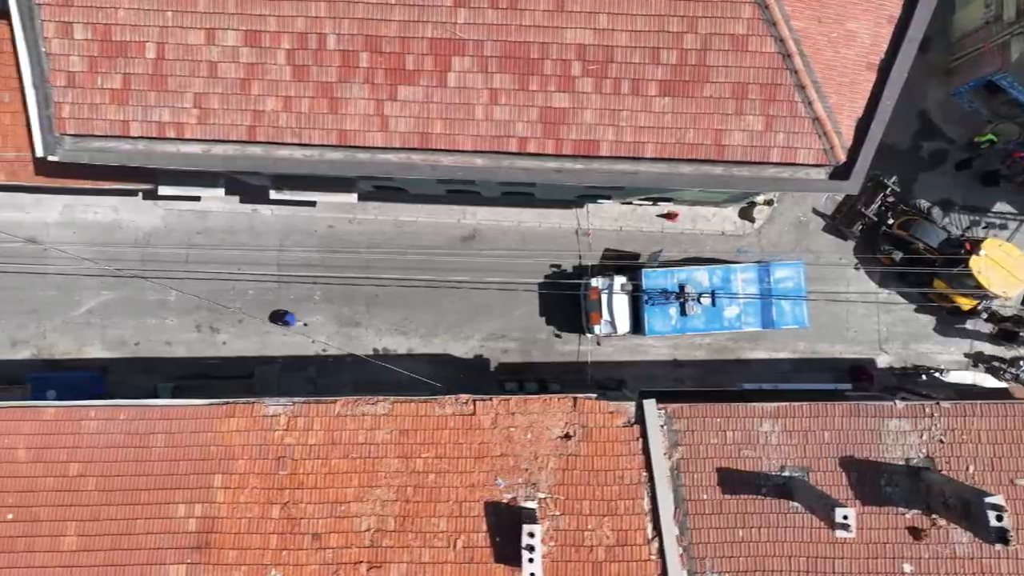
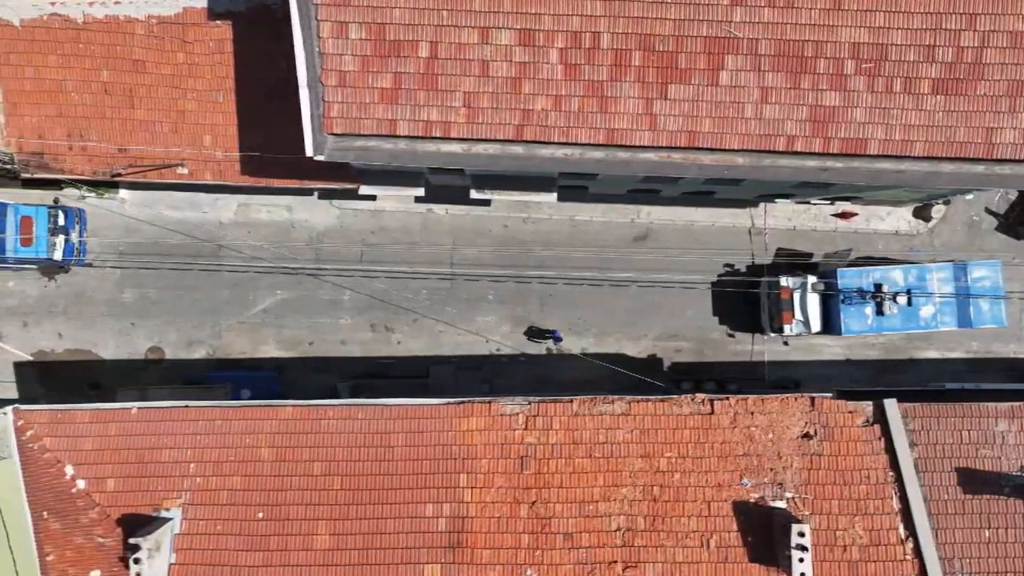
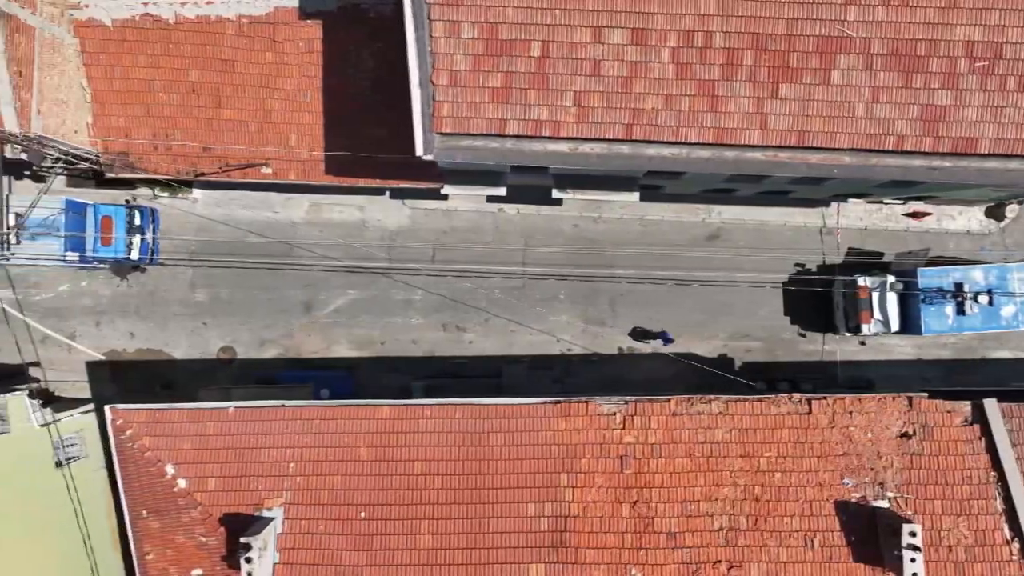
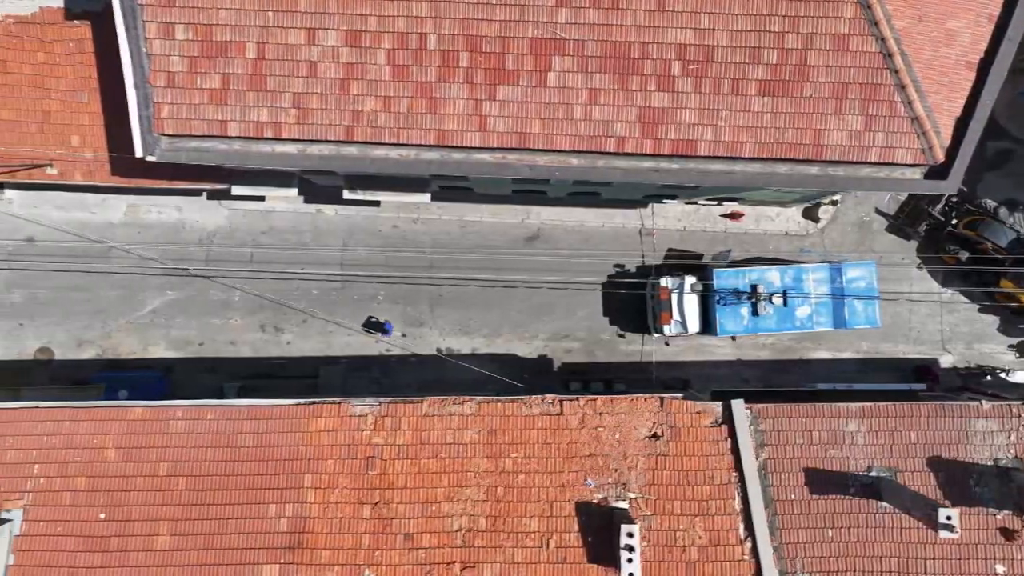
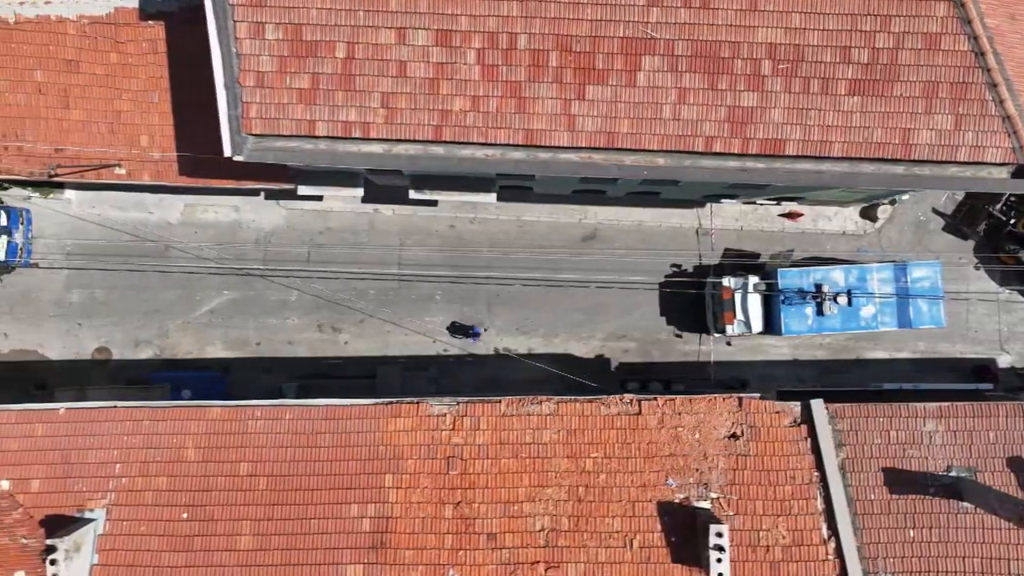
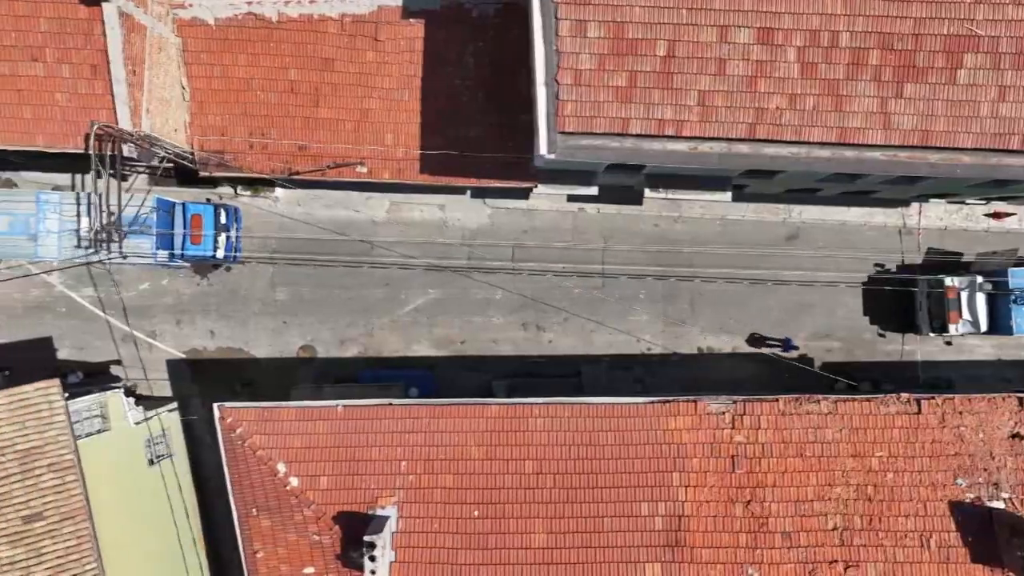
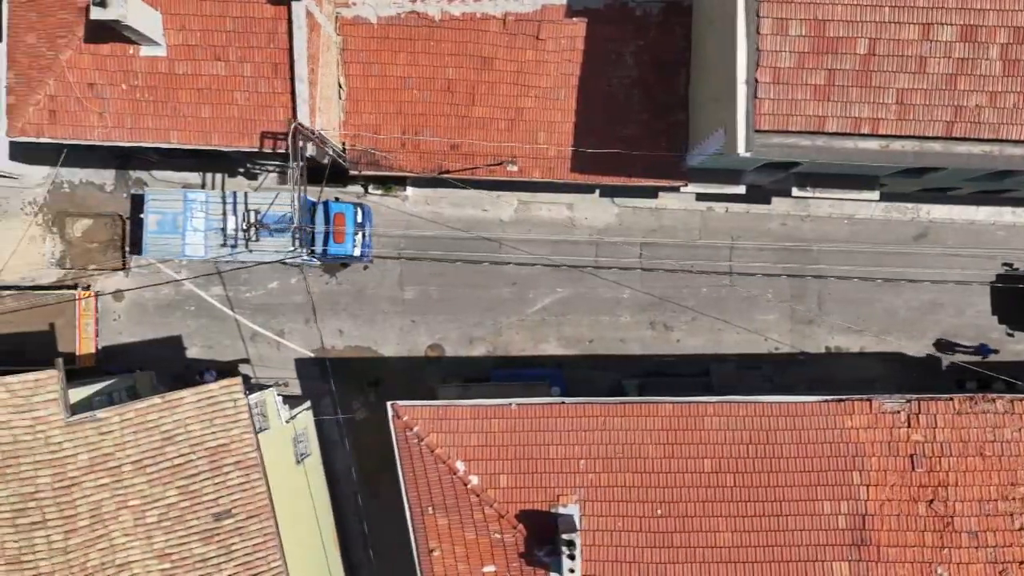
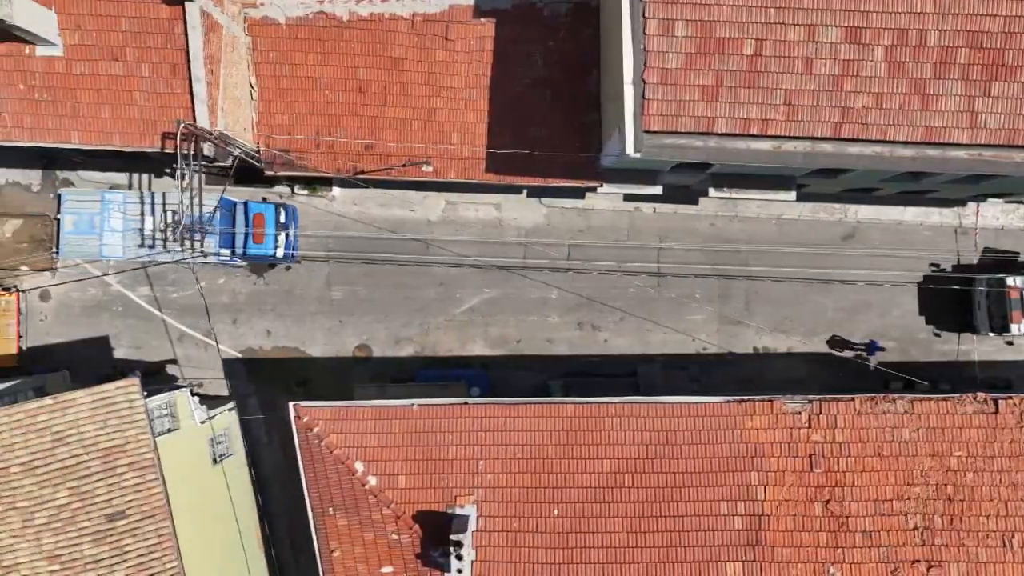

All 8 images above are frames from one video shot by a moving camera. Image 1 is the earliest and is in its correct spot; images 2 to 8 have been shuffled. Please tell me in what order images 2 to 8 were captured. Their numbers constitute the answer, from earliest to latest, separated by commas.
4, 5, 2, 3, 6, 8, 7
